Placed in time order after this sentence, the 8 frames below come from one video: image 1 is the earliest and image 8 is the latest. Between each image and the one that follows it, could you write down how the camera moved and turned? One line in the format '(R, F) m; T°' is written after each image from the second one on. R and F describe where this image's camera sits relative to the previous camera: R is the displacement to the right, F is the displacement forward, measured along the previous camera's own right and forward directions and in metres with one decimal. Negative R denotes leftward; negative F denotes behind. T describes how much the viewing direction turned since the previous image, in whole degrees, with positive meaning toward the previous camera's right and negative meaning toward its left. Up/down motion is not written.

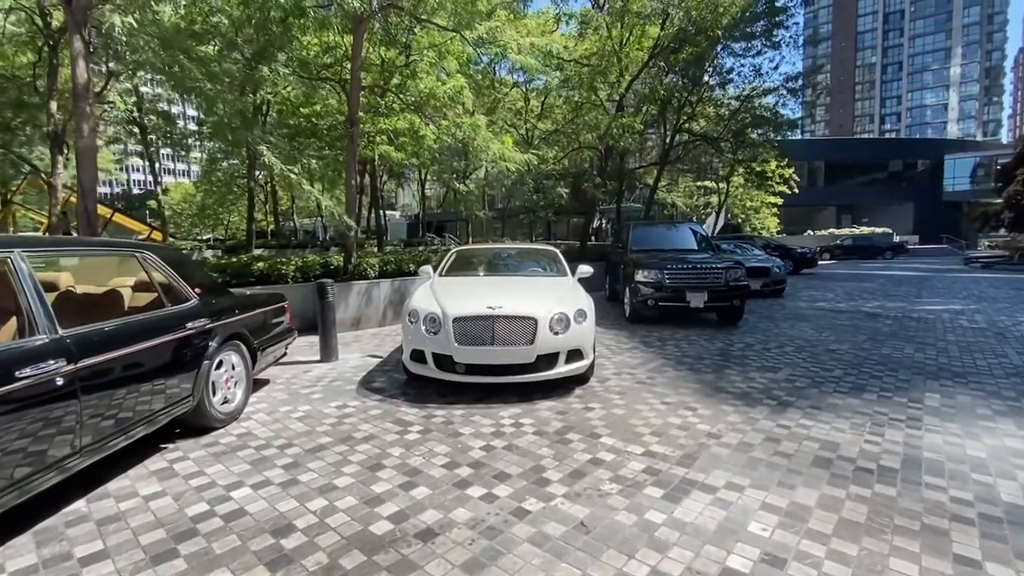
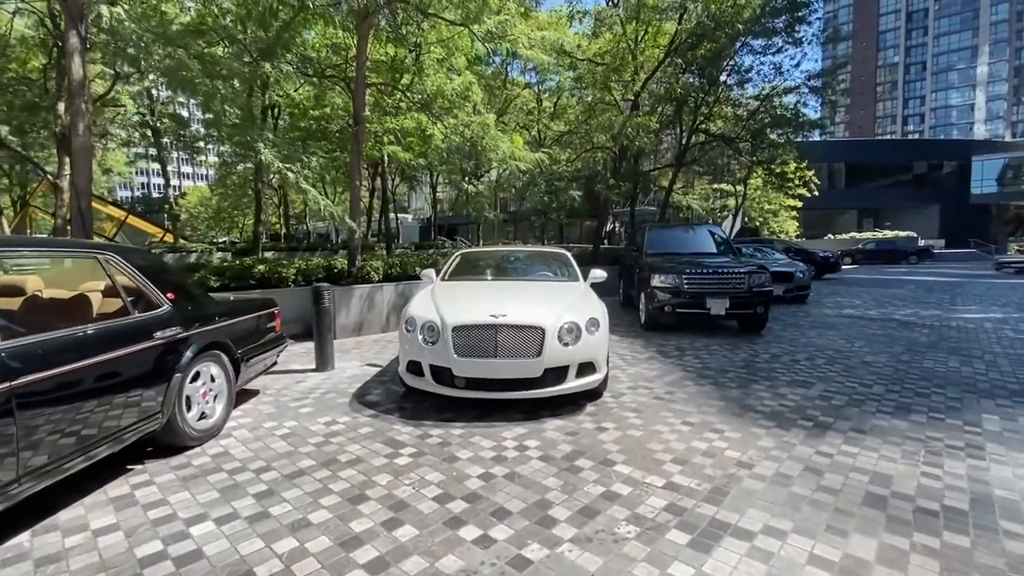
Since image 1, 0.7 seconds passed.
(+0.1, +0.4) m; -2°
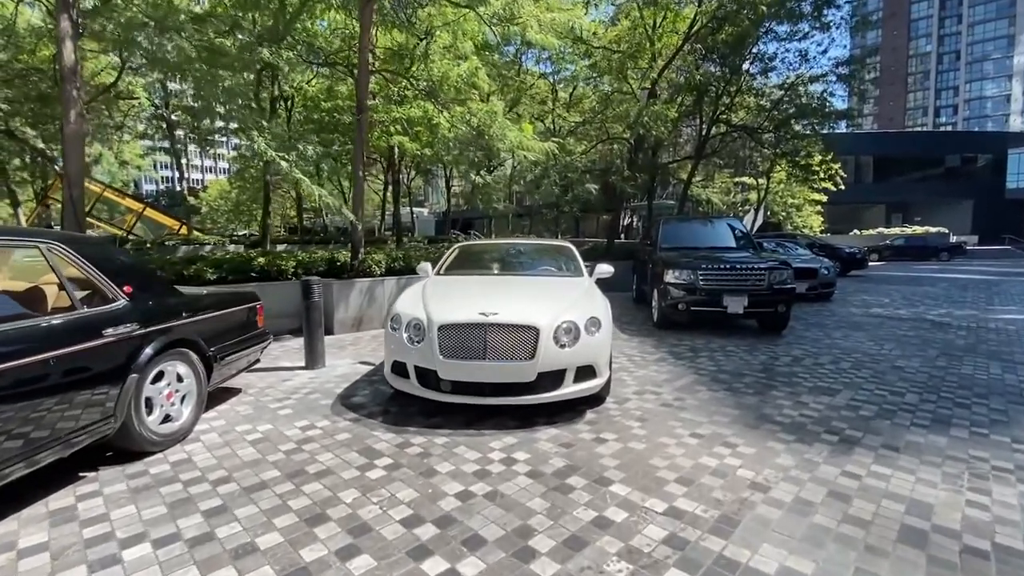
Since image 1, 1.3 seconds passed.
(+0.2, +0.4) m; -2°
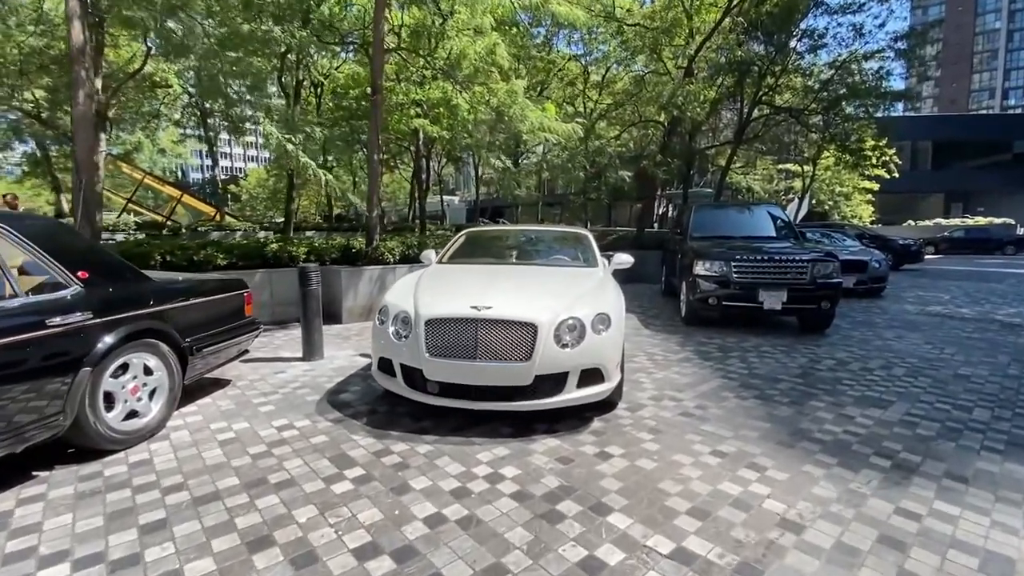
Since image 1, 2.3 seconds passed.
(+0.3, +0.5) m; -4°
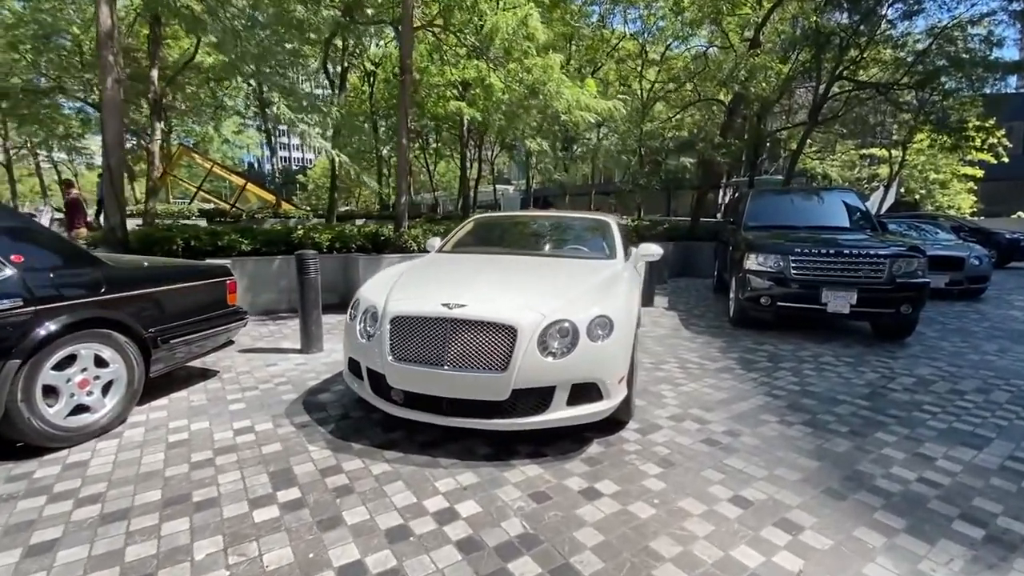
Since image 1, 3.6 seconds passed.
(+0.5, +0.6) m; -7°
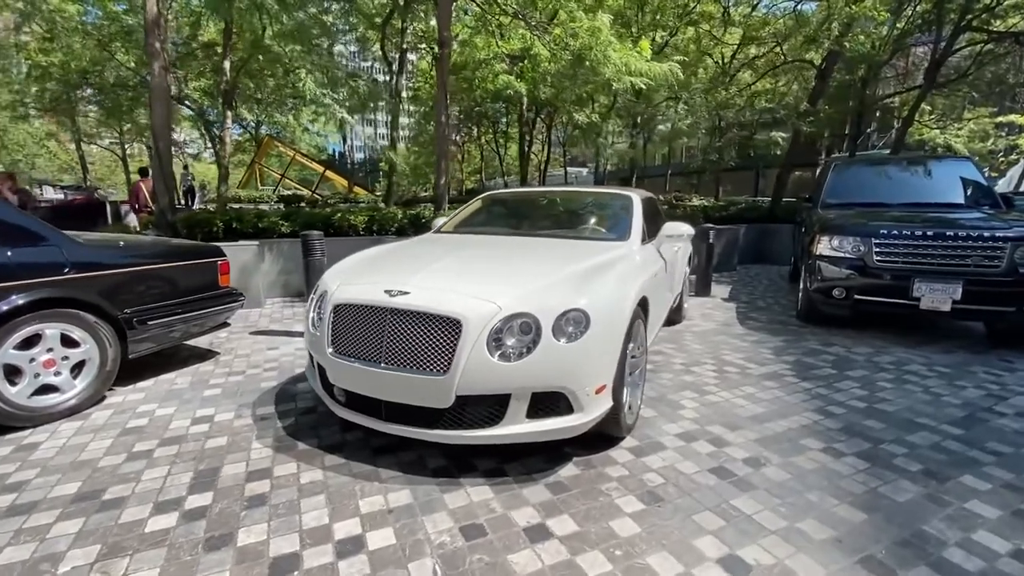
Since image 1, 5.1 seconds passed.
(+0.6, +0.6) m; -9°
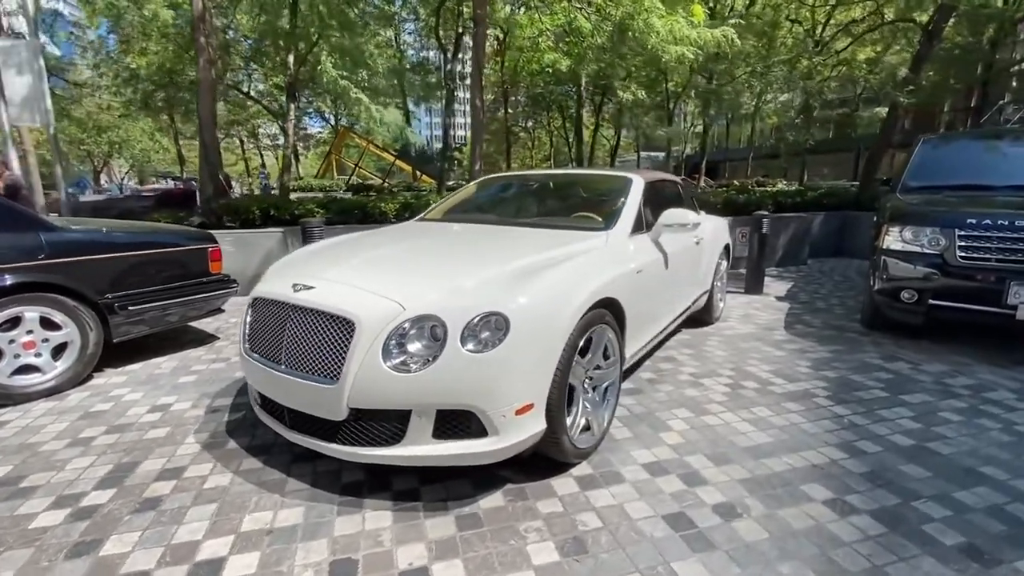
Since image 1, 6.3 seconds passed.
(+0.7, +0.5) m; -9°
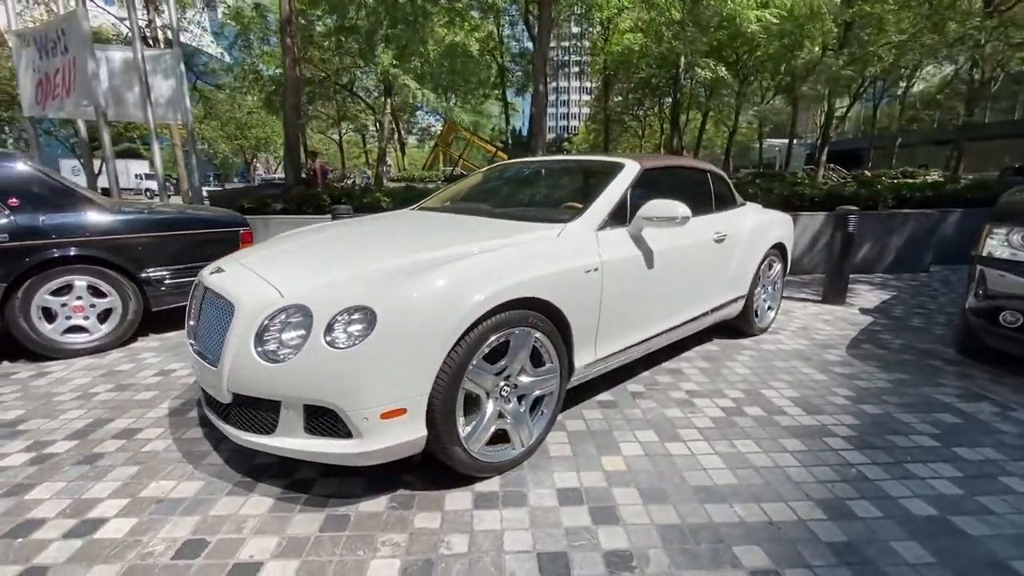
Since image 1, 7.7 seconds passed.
(+0.9, +0.3) m; -13°
